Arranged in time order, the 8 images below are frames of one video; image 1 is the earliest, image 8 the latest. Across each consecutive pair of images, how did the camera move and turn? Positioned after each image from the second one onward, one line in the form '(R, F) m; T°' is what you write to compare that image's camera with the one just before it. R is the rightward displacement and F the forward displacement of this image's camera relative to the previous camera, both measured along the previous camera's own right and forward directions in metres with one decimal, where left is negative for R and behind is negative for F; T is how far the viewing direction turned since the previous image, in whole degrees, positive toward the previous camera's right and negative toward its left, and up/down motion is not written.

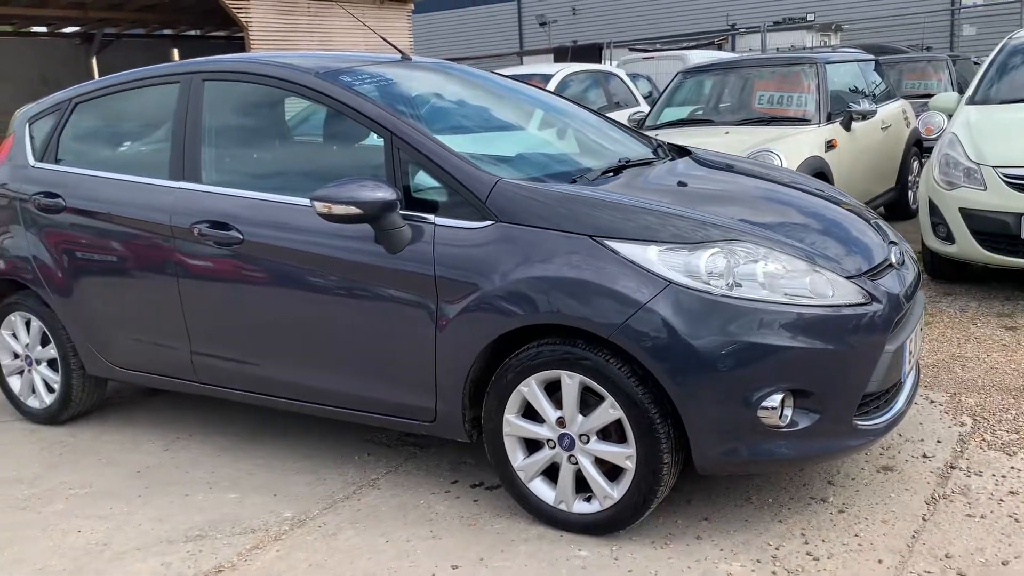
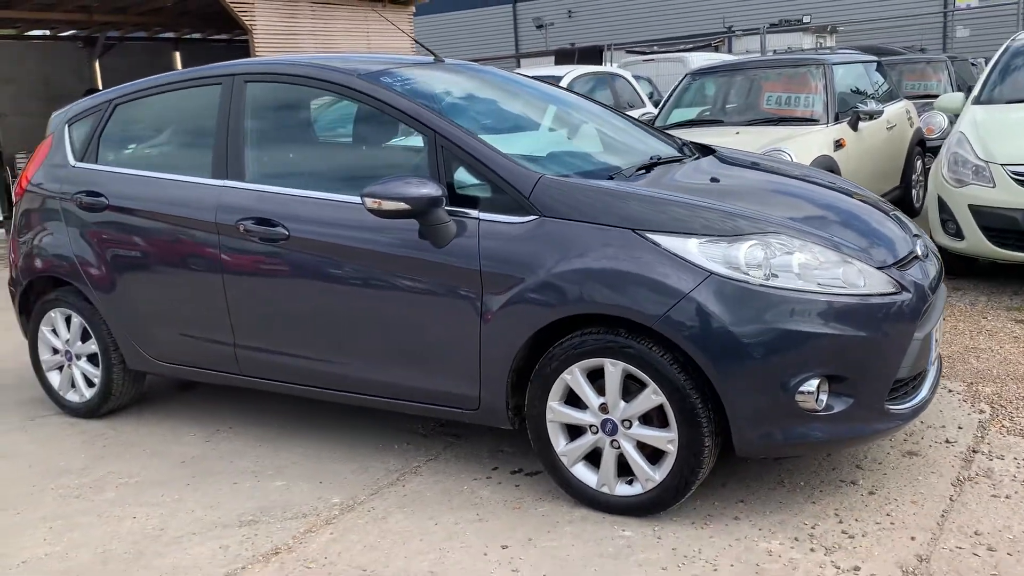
(-0.2, -0.1) m; 0°
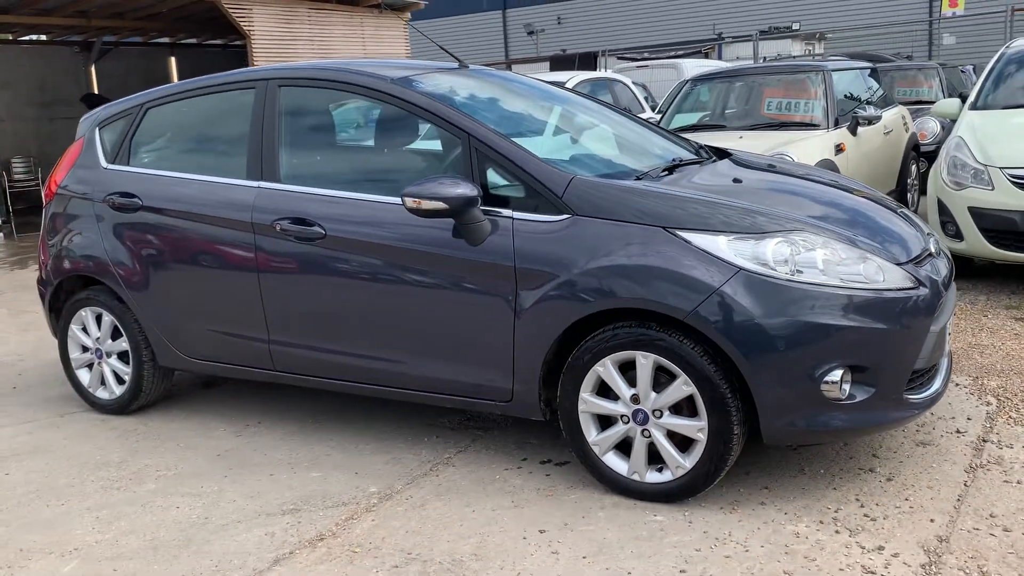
(-0.2, -0.1) m; +1°
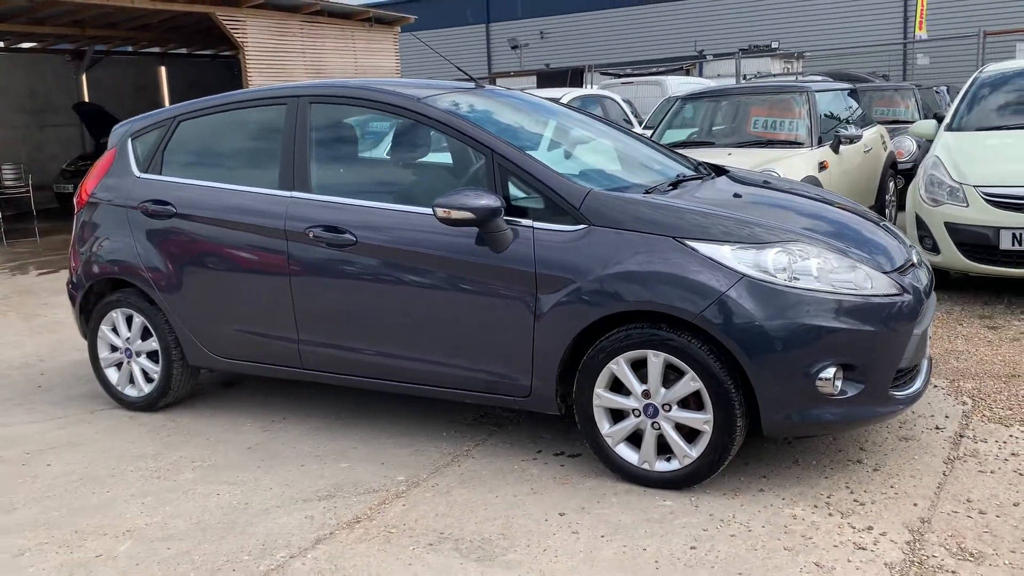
(-0.2, -0.3) m; +1°
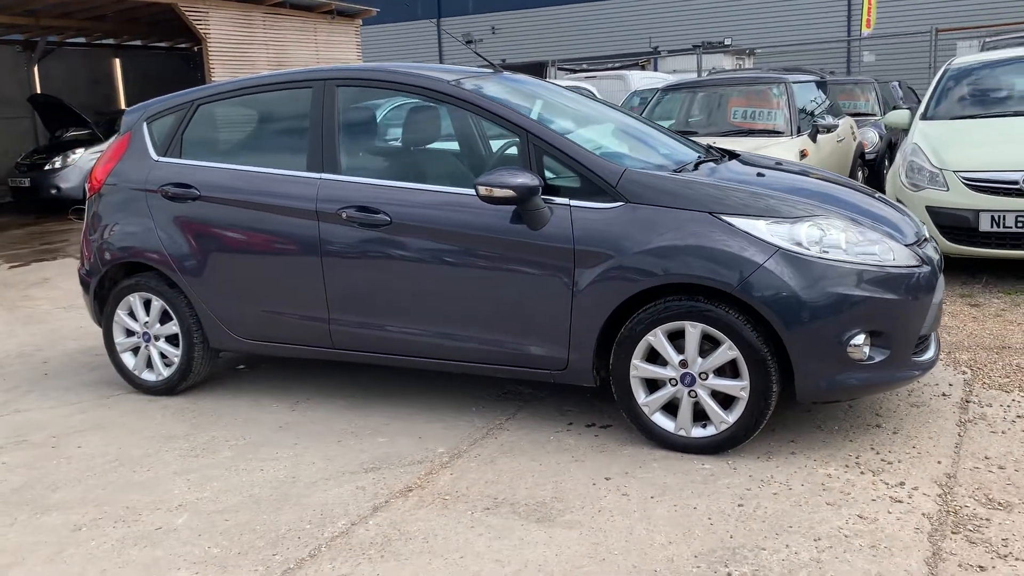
(-0.4, -0.1) m; +3°
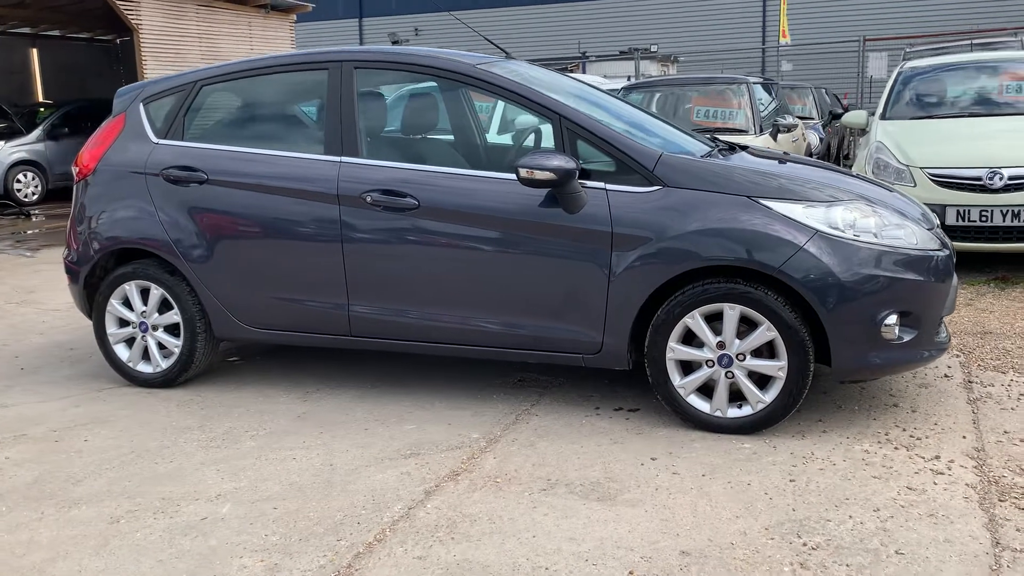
(-0.5, 0.0) m; +5°
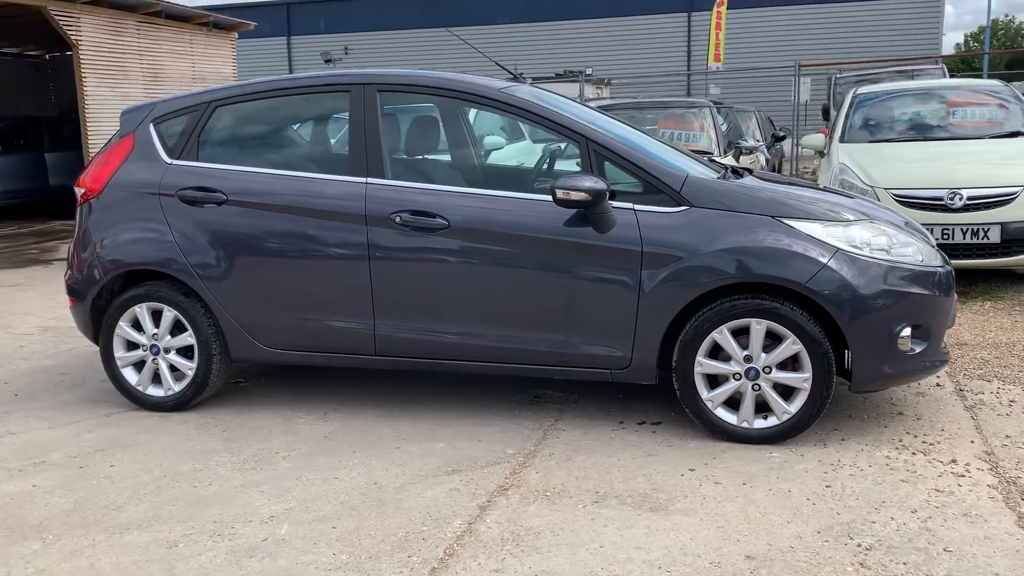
(-0.4, -0.1) m; +5°
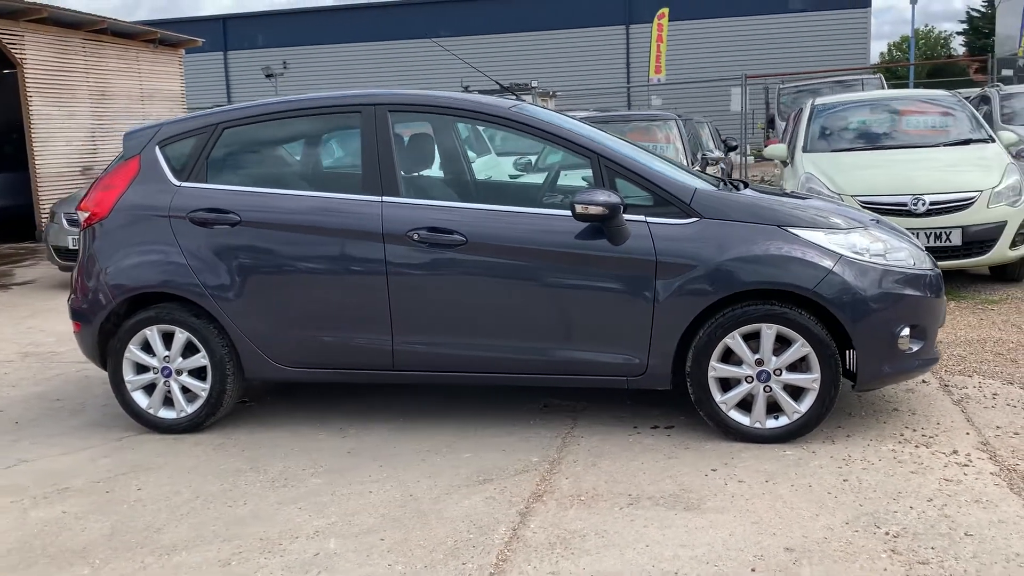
(-0.3, -0.1) m; +4°
